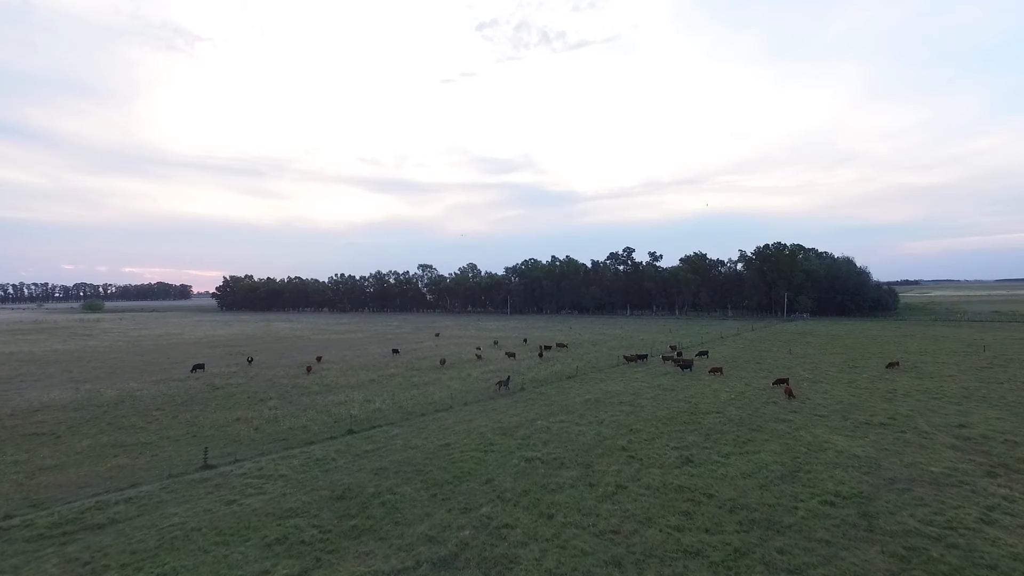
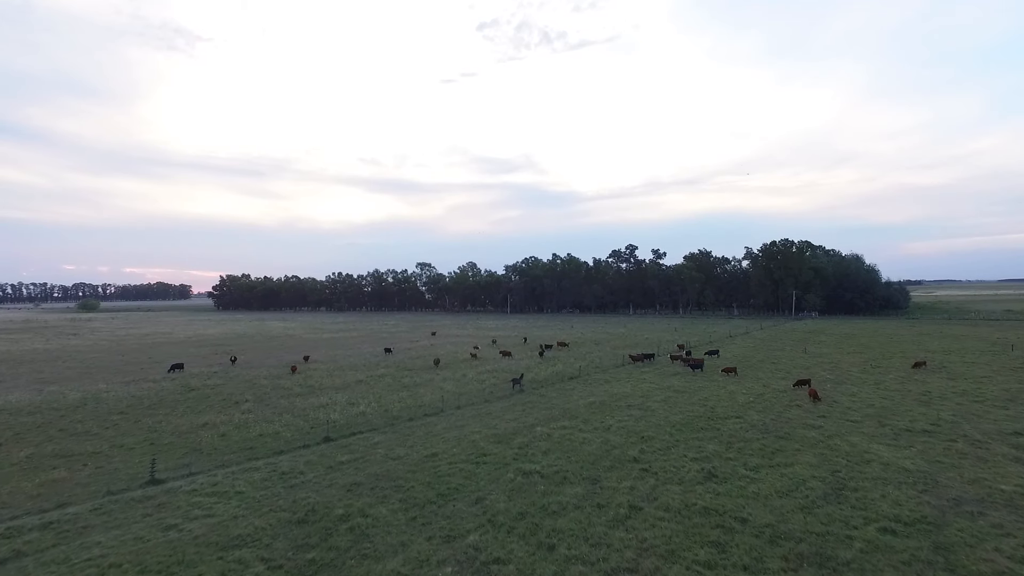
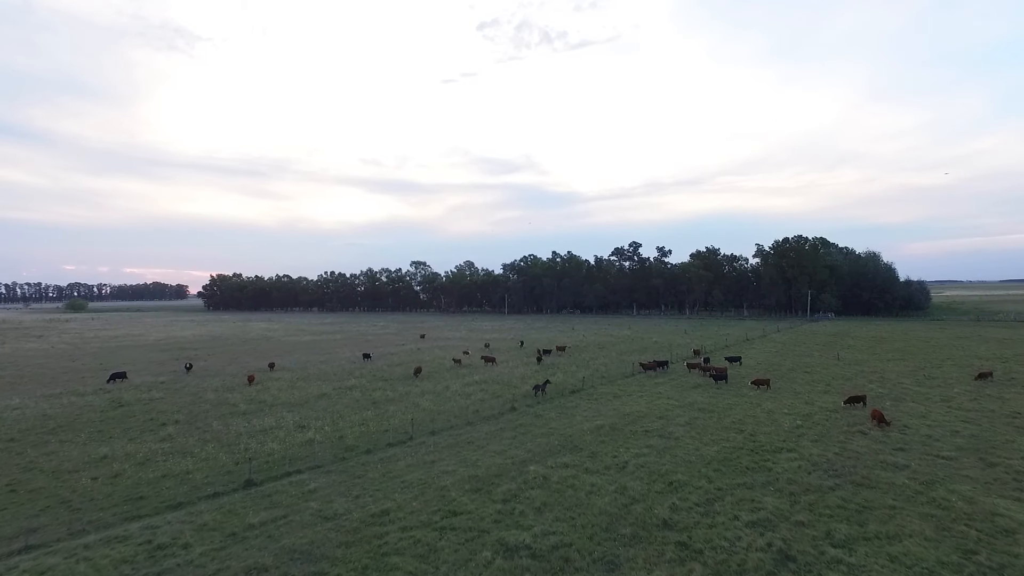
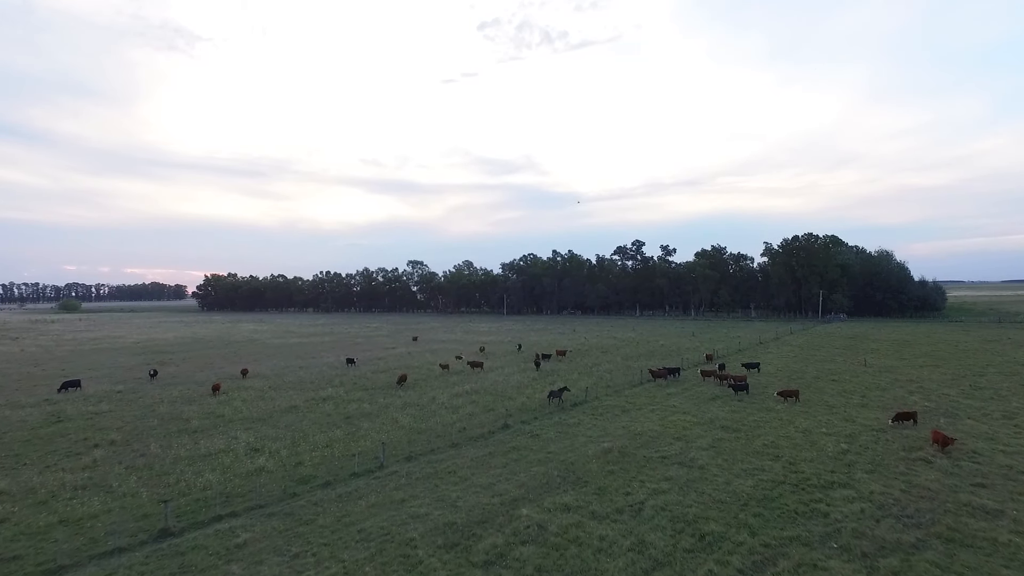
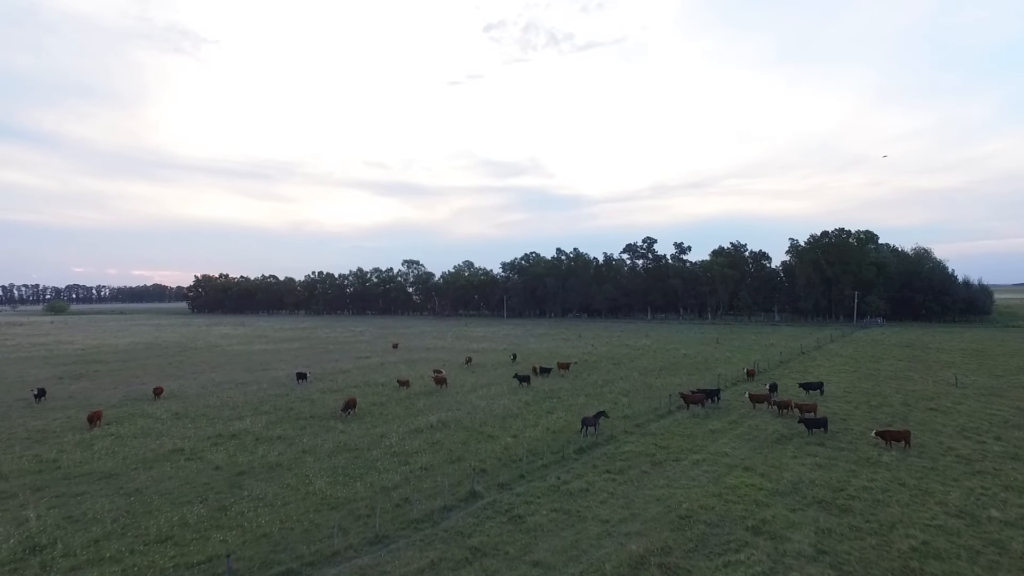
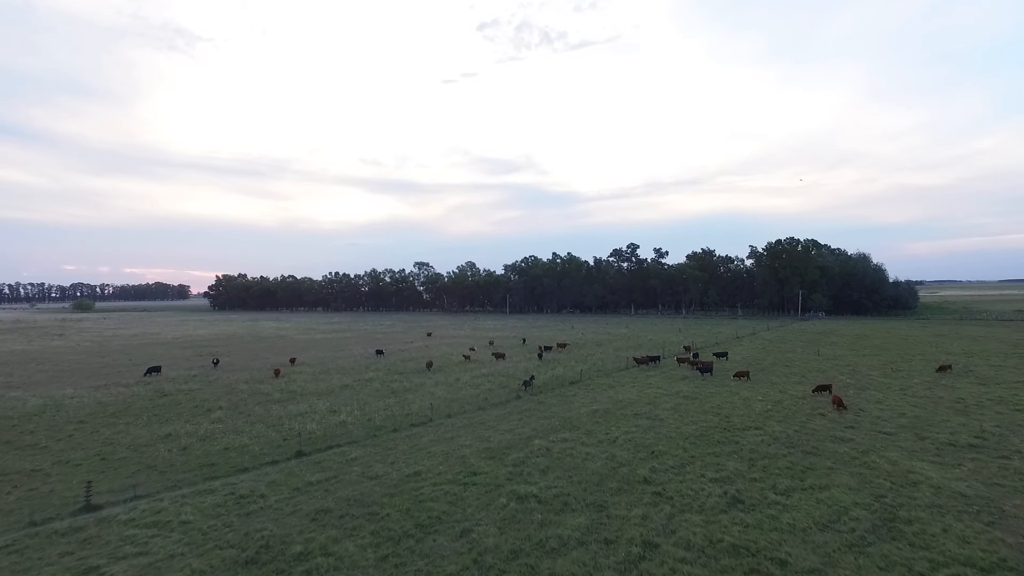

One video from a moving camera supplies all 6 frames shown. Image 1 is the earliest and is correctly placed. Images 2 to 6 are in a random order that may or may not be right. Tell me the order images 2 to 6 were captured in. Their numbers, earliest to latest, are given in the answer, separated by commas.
2, 6, 3, 4, 5
